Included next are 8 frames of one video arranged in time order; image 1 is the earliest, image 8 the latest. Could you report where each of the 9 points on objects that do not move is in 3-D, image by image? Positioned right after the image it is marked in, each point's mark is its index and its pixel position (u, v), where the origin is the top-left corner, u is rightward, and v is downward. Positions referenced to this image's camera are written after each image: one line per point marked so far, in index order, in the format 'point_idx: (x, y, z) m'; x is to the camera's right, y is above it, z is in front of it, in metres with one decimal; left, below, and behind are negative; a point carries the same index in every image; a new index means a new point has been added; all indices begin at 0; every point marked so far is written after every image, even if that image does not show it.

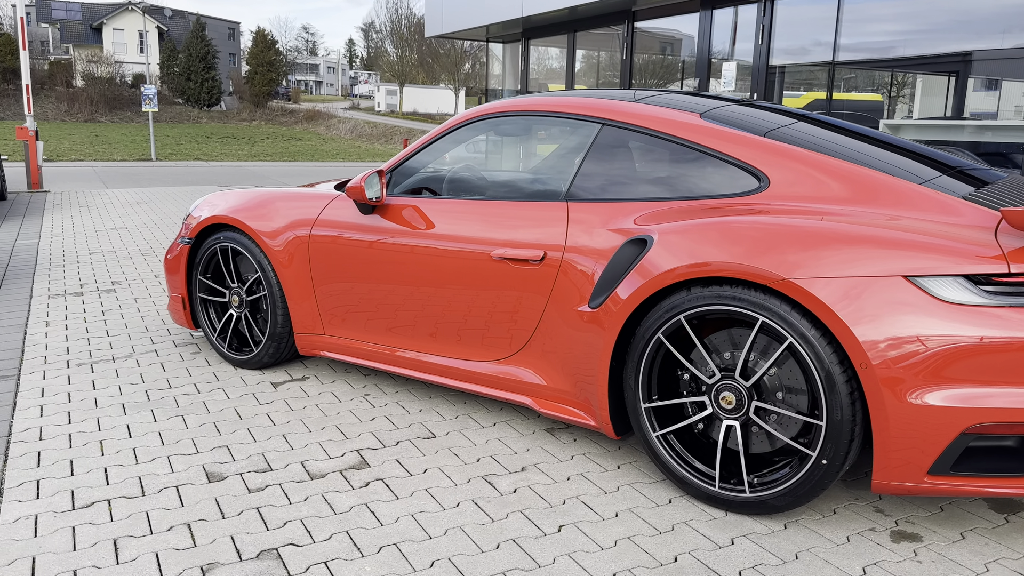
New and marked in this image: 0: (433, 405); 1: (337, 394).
0: (-0.4, -0.6, +4.1) m
1: (-0.9, -0.5, +4.3) m
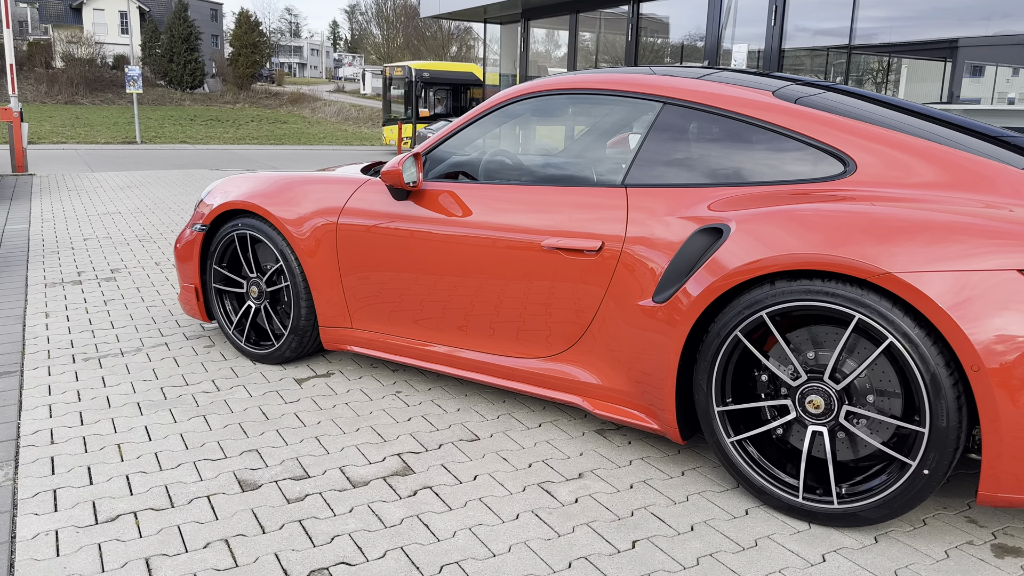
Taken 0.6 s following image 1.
0: (-0.2, -0.5, +3.9) m
1: (-0.7, -0.5, +4.1) m
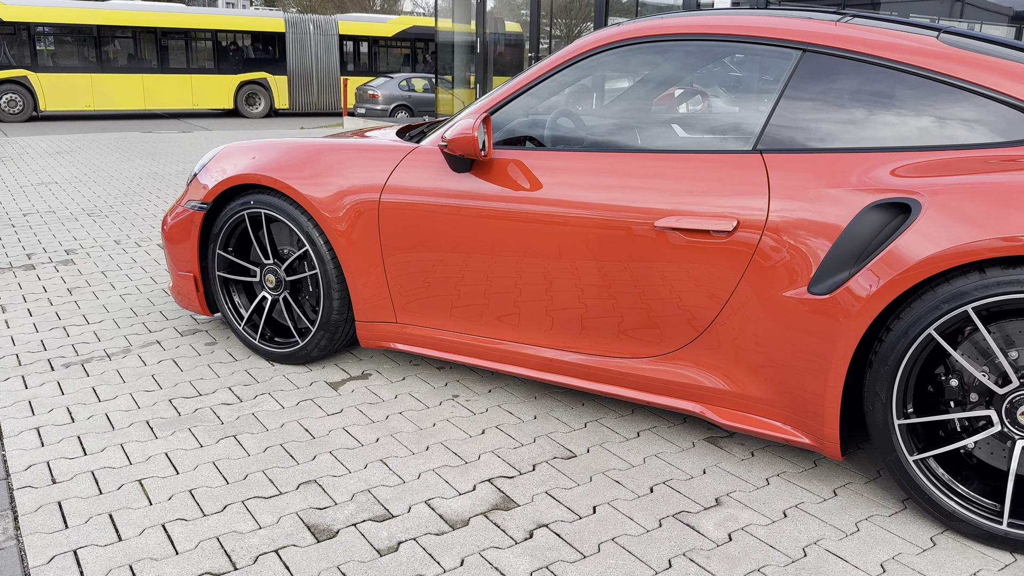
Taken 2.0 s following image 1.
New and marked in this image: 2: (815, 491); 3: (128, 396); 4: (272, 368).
0: (+0.1, -0.5, +3.3) m
1: (-0.4, -0.4, +3.5) m
2: (+0.9, -0.6, +2.7) m
3: (-1.6, -0.4, +3.5) m
4: (-1.0, -0.4, +3.8) m
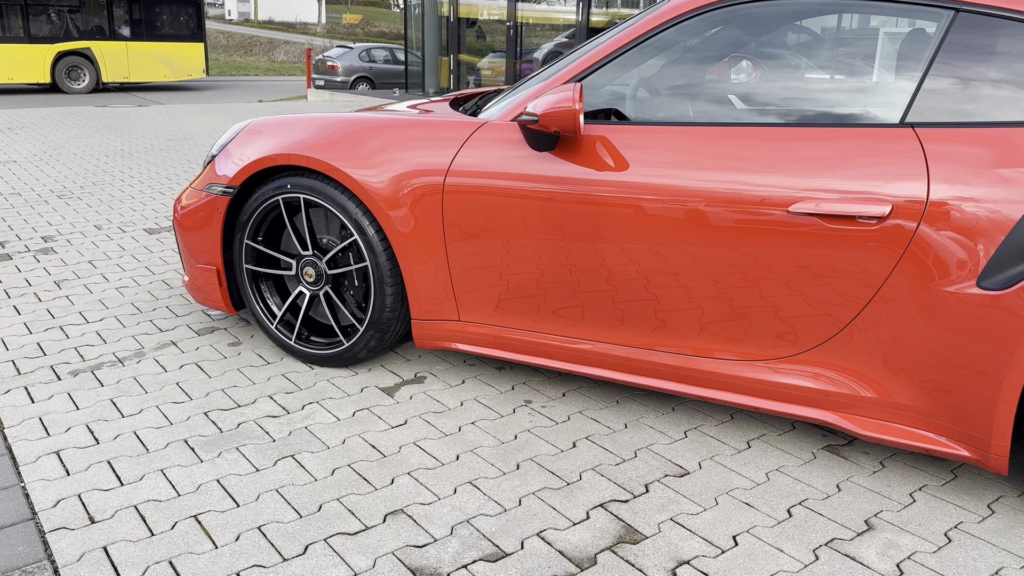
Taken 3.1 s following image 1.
0: (+0.4, -0.4, +3.0) m
1: (-0.1, -0.4, +3.1) m
2: (+1.3, -0.6, +2.4) m
3: (-1.3, -0.4, +3.1) m
4: (-0.8, -0.3, +3.4) m
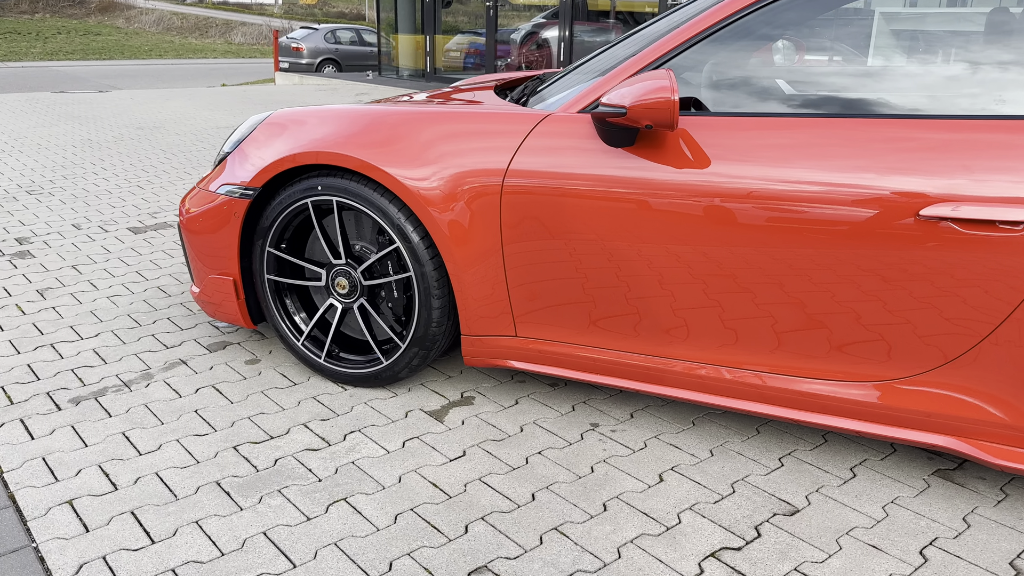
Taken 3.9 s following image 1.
0: (+0.7, -0.5, +2.7) m
1: (+0.1, -0.5, +2.8) m
2: (+1.5, -0.6, +2.2) m
3: (-1.1, -0.5, +2.7) m
4: (-0.6, -0.4, +3.1) m
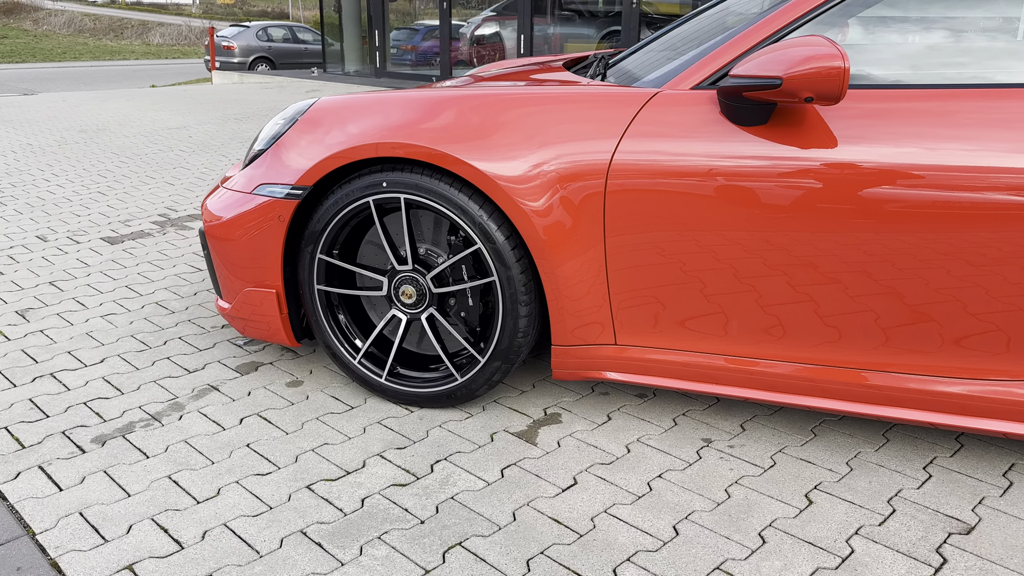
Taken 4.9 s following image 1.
0: (+1.0, -0.5, +2.5) m
1: (+0.4, -0.5, +2.5) m
2: (+1.9, -0.6, +2.0) m
3: (-0.7, -0.5, +2.3) m
4: (-0.3, -0.4, +2.7) m
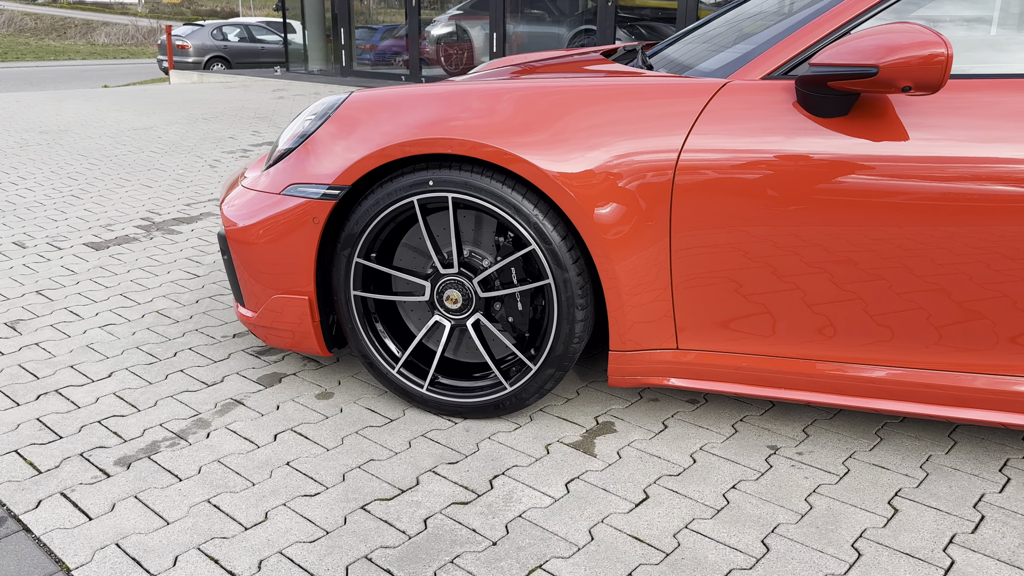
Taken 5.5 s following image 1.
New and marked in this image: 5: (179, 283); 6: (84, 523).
0: (+1.1, -0.4, +2.4) m
1: (+0.6, -0.5, +2.4) m
2: (+2.1, -0.6, +1.9) m
3: (-0.6, -0.6, +2.2) m
4: (-0.1, -0.4, +2.6) m
5: (-1.5, 0.0, +4.0) m
6: (-1.1, -0.6, +2.1) m
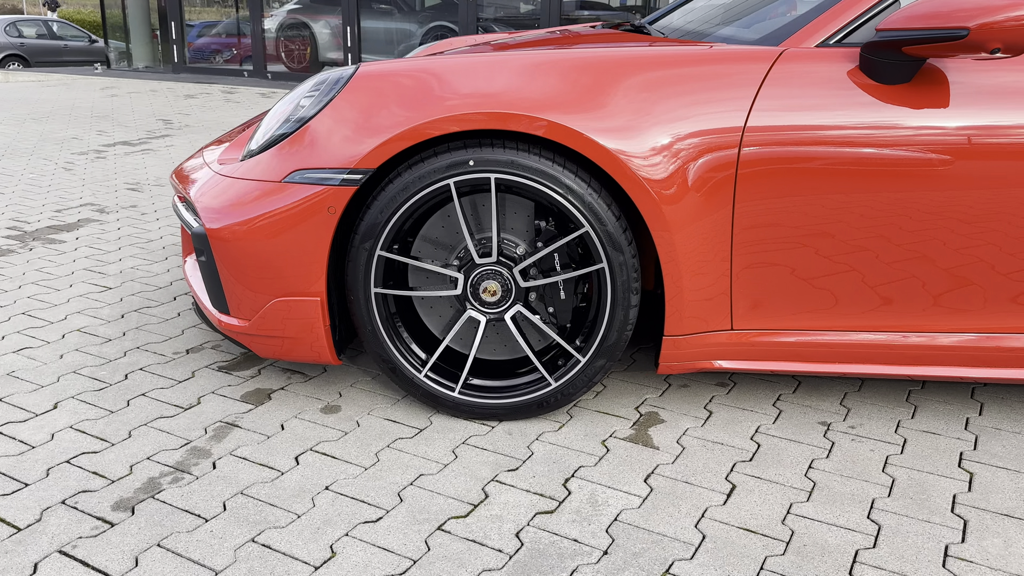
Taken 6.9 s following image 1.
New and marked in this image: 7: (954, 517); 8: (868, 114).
0: (+1.3, -0.4, +2.4) m
1: (+0.7, -0.4, +2.3) m
2: (+2.3, -0.4, +2.2) m
3: (-0.3, -0.5, +1.9) m
4: (0.0, -0.4, +2.3) m
5: (-1.7, 0.0, +3.5) m
6: (-0.8, -0.6, +1.7) m
7: (+1.0, -0.5, +1.9) m
8: (+0.8, +0.4, +2.1) m
